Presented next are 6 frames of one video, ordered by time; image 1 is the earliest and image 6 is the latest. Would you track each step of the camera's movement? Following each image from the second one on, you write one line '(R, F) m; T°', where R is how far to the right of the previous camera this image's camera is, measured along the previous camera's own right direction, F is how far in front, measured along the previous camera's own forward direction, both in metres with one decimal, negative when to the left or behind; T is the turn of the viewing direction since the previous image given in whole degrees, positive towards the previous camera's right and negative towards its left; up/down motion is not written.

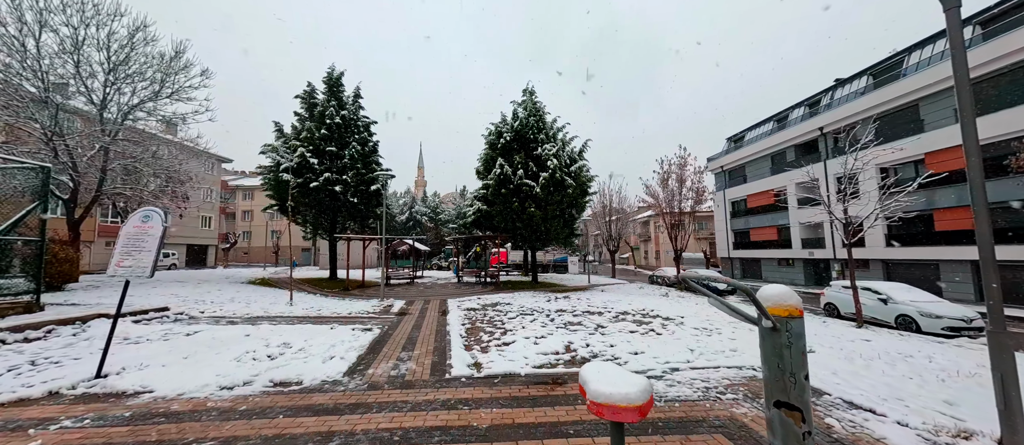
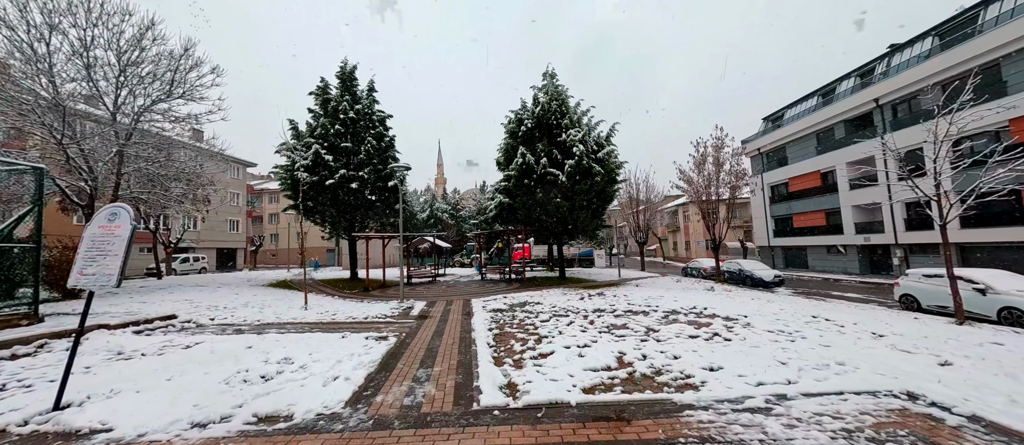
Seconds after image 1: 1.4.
(-0.2, +1.1) m; -3°
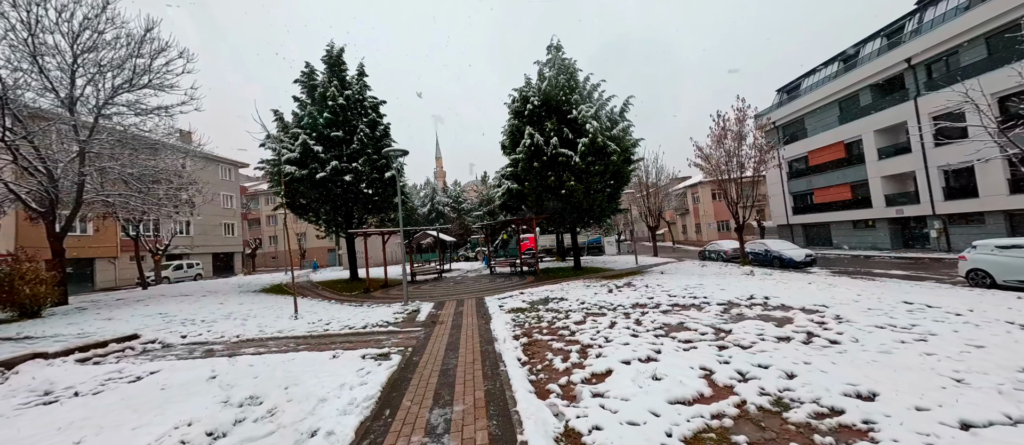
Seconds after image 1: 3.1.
(-0.4, +1.4) m; 0°
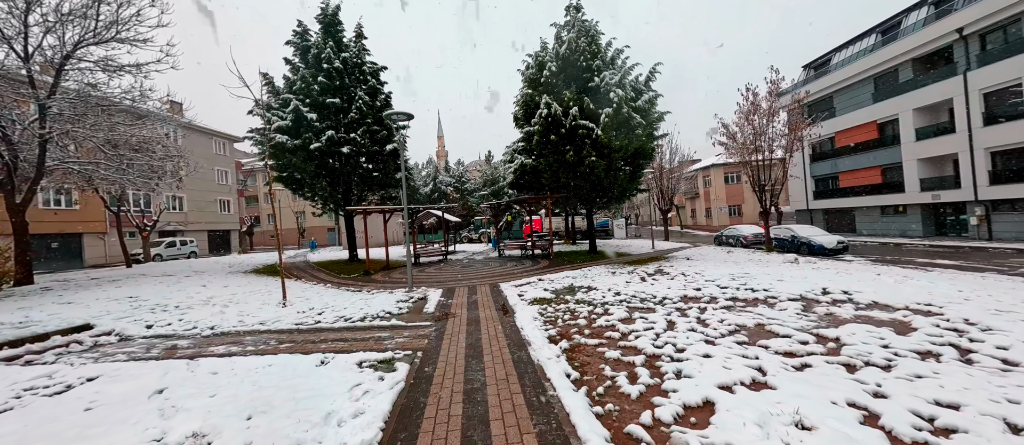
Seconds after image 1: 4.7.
(-0.5, +1.3) m; 0°
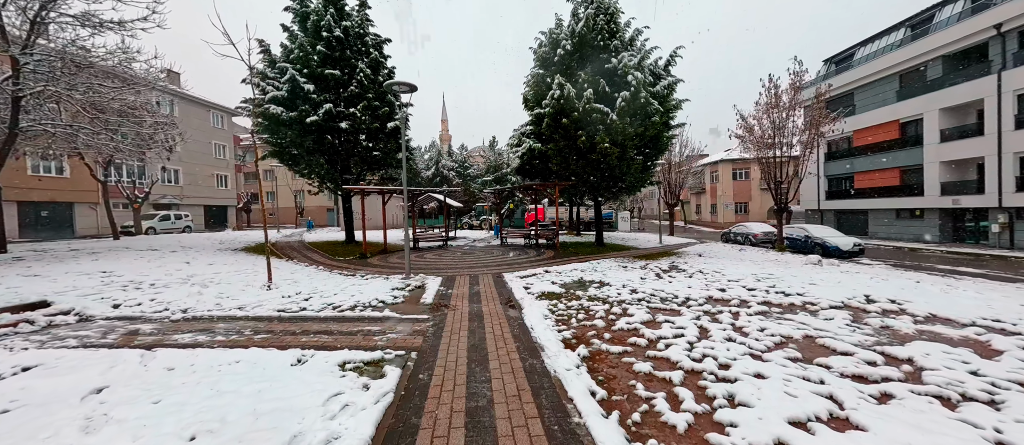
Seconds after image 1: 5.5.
(-0.2, +0.7) m; 0°
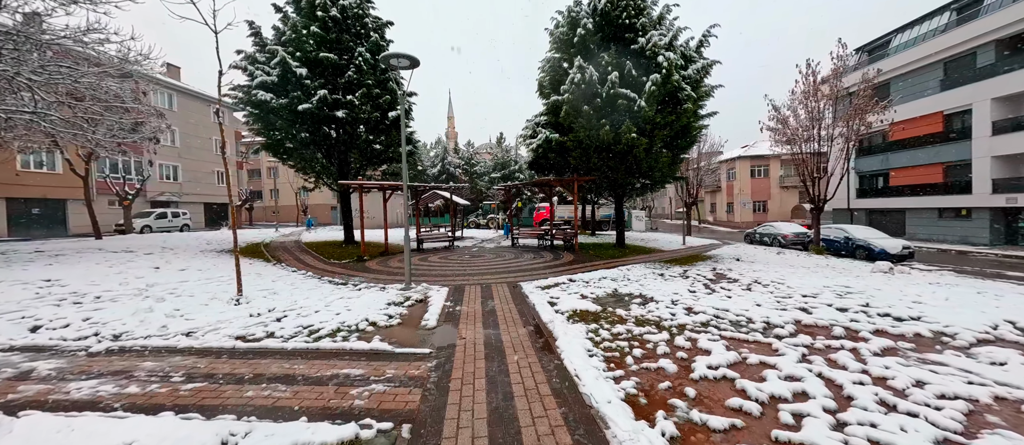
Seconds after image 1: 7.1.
(-0.3, +1.3) m; -1°
